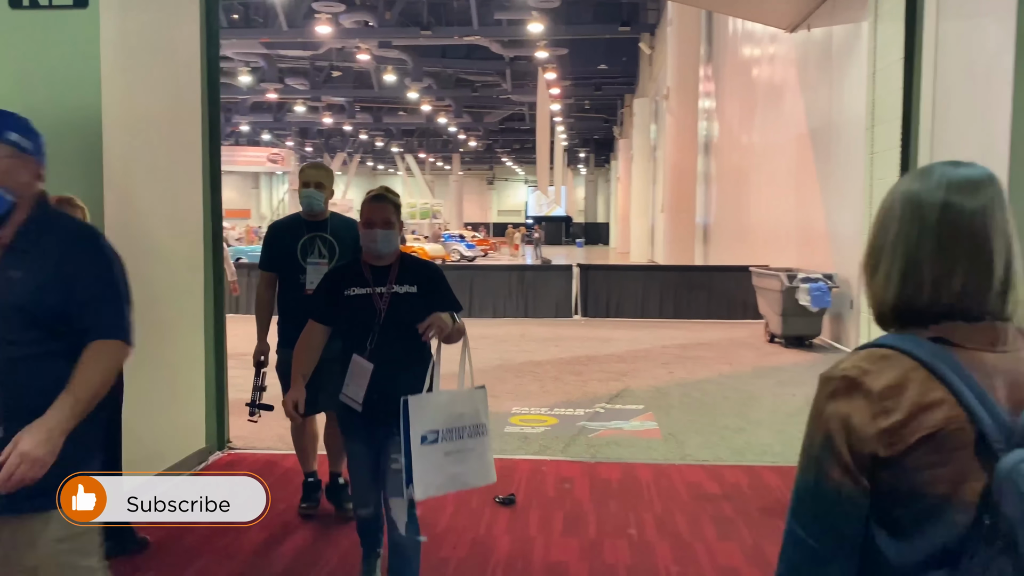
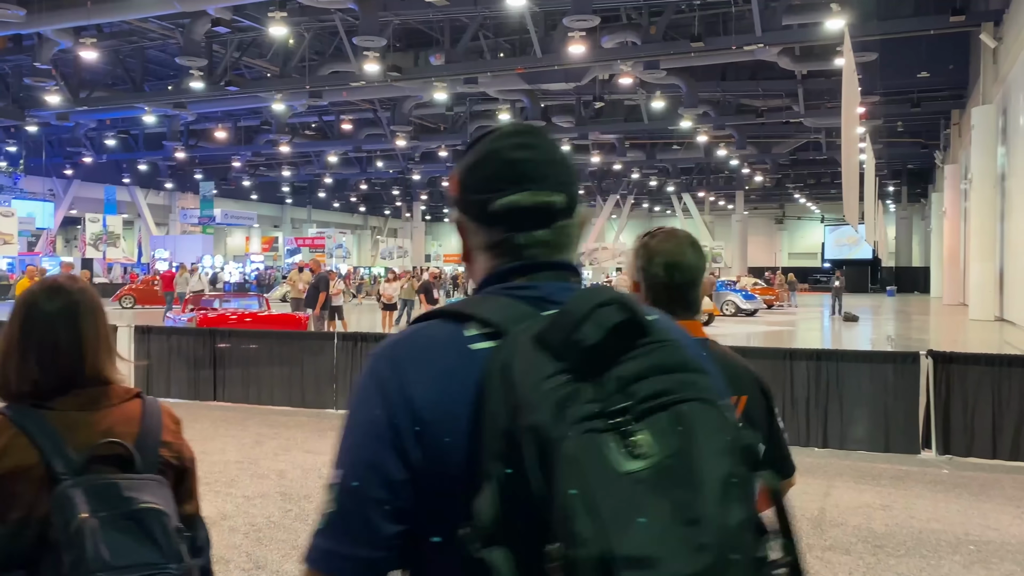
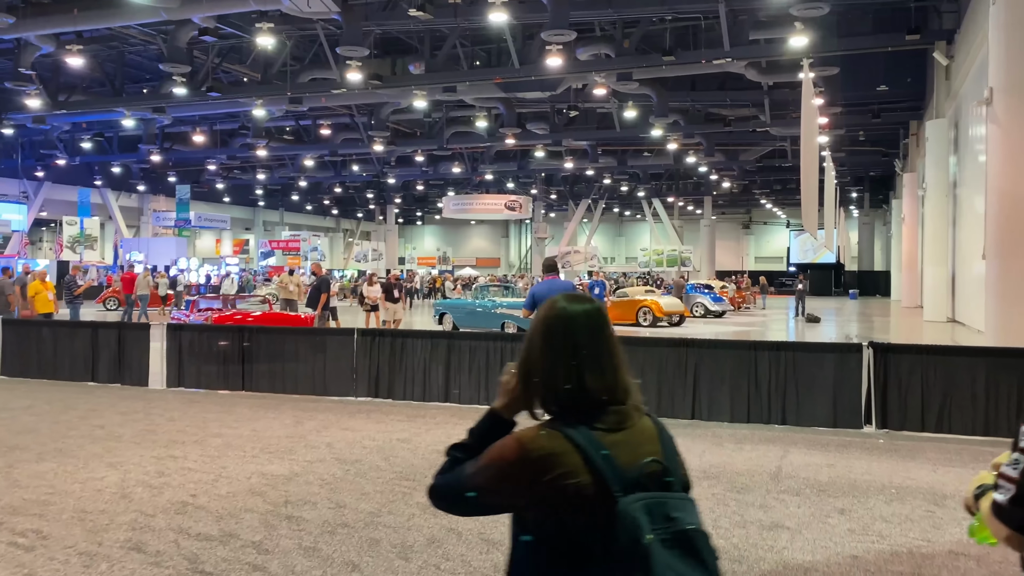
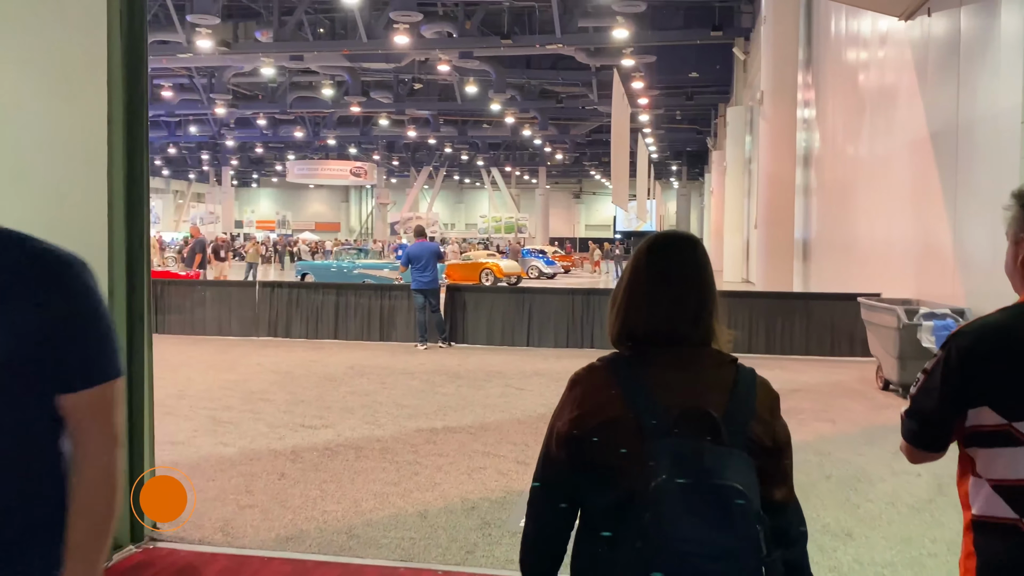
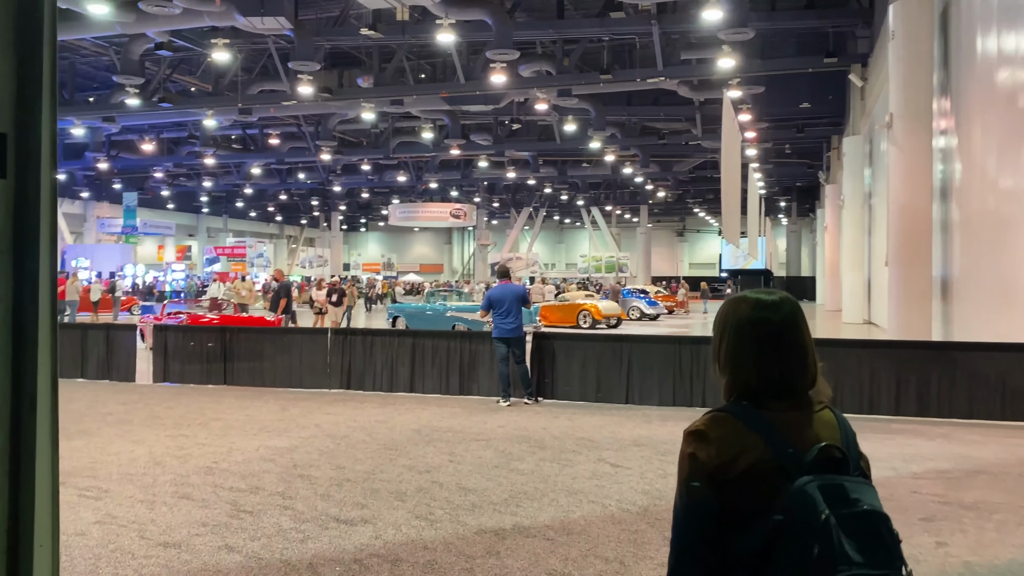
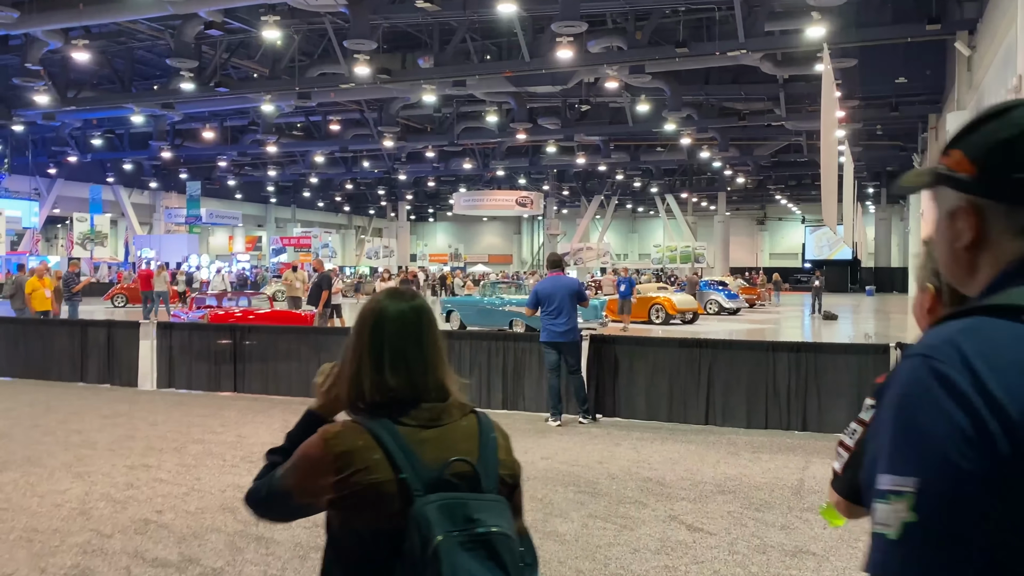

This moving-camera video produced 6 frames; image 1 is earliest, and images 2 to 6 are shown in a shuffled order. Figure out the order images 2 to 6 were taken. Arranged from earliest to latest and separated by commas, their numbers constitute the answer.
4, 5, 3, 6, 2
